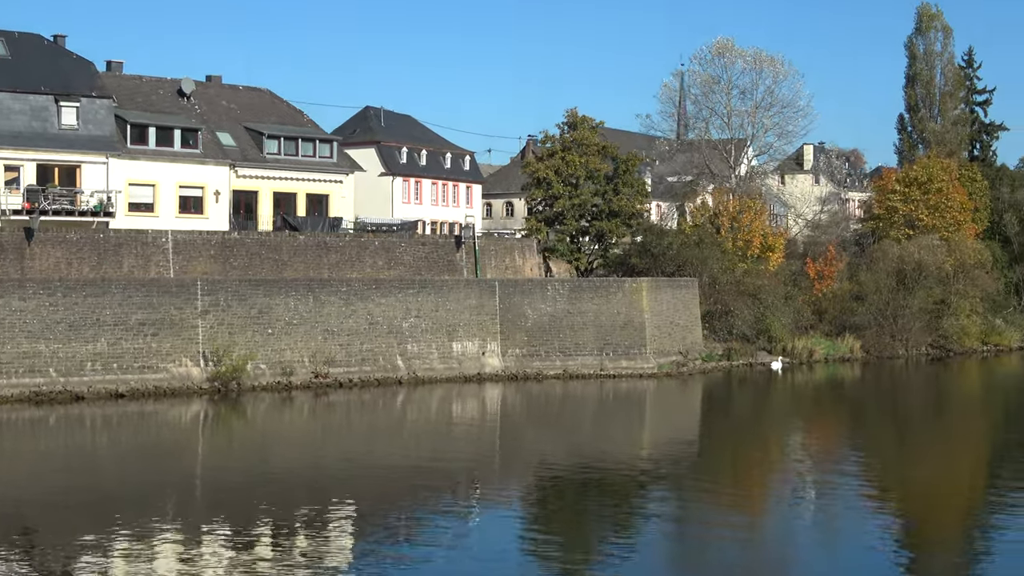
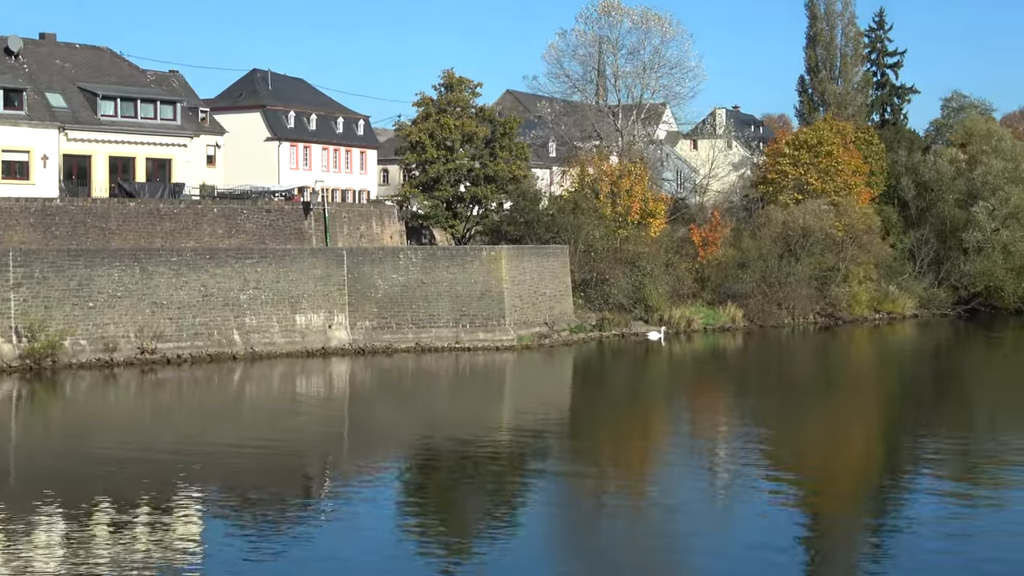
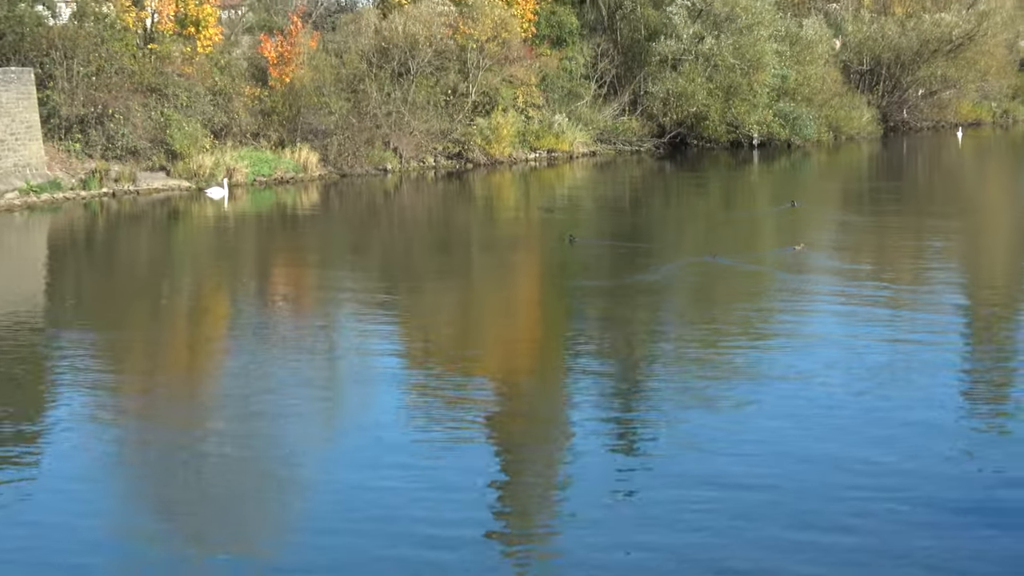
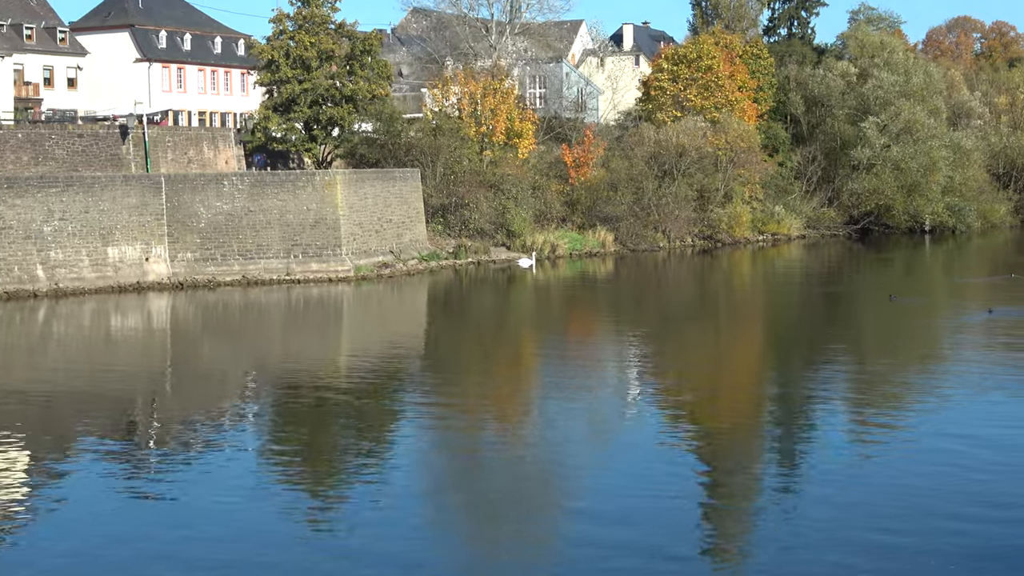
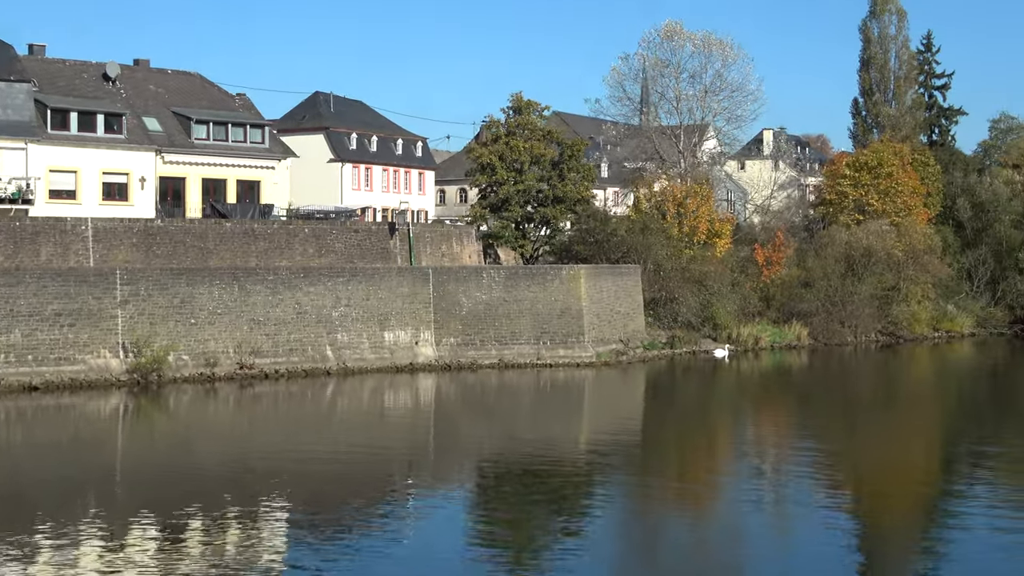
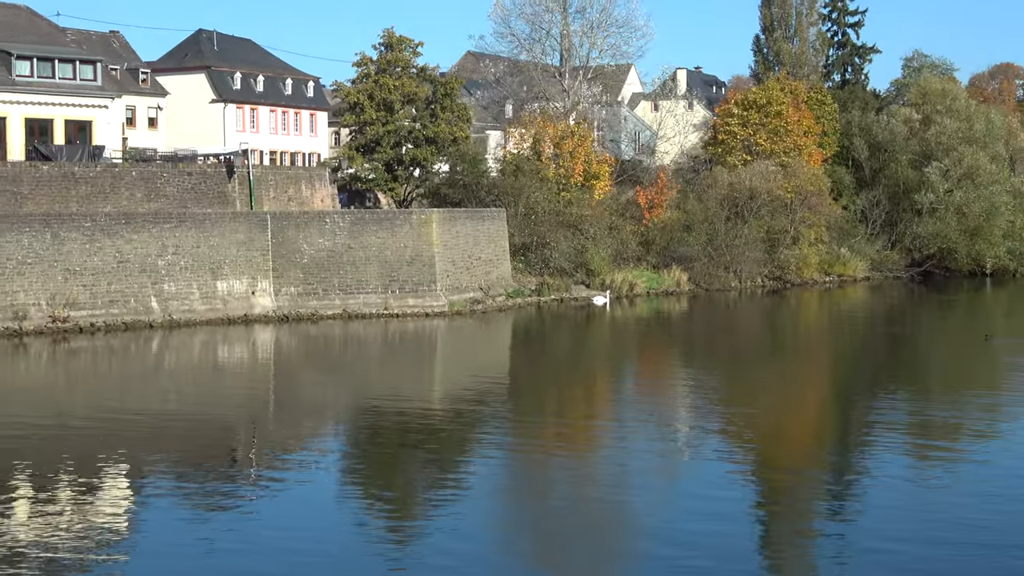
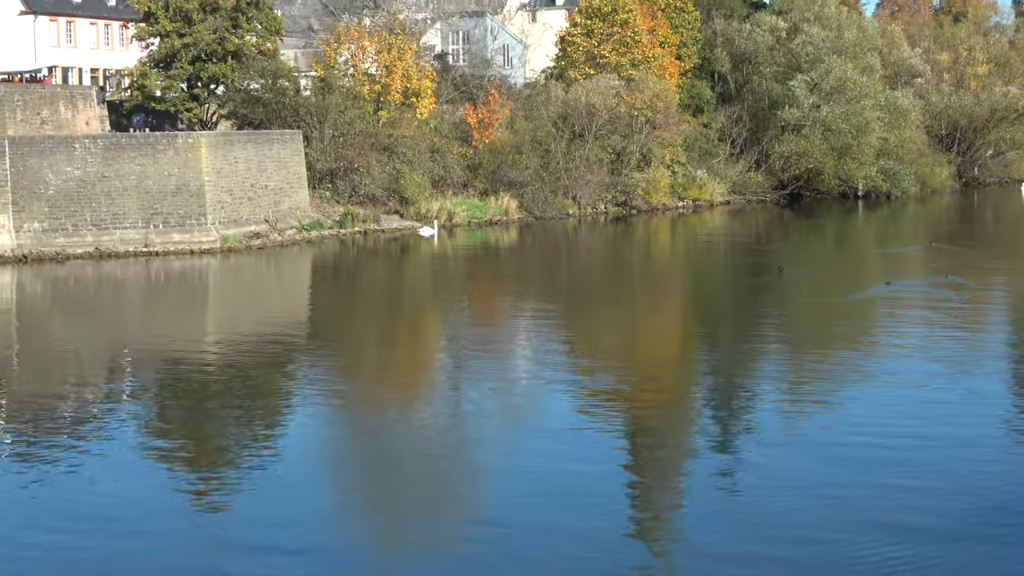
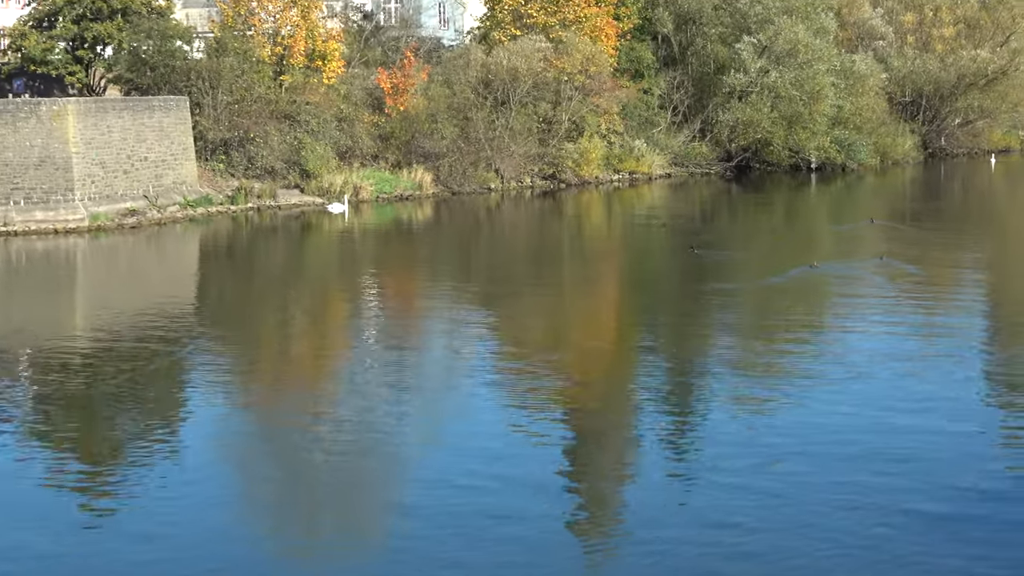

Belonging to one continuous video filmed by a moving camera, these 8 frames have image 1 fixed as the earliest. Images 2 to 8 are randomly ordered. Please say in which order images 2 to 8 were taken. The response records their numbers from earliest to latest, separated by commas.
5, 2, 6, 4, 7, 8, 3
